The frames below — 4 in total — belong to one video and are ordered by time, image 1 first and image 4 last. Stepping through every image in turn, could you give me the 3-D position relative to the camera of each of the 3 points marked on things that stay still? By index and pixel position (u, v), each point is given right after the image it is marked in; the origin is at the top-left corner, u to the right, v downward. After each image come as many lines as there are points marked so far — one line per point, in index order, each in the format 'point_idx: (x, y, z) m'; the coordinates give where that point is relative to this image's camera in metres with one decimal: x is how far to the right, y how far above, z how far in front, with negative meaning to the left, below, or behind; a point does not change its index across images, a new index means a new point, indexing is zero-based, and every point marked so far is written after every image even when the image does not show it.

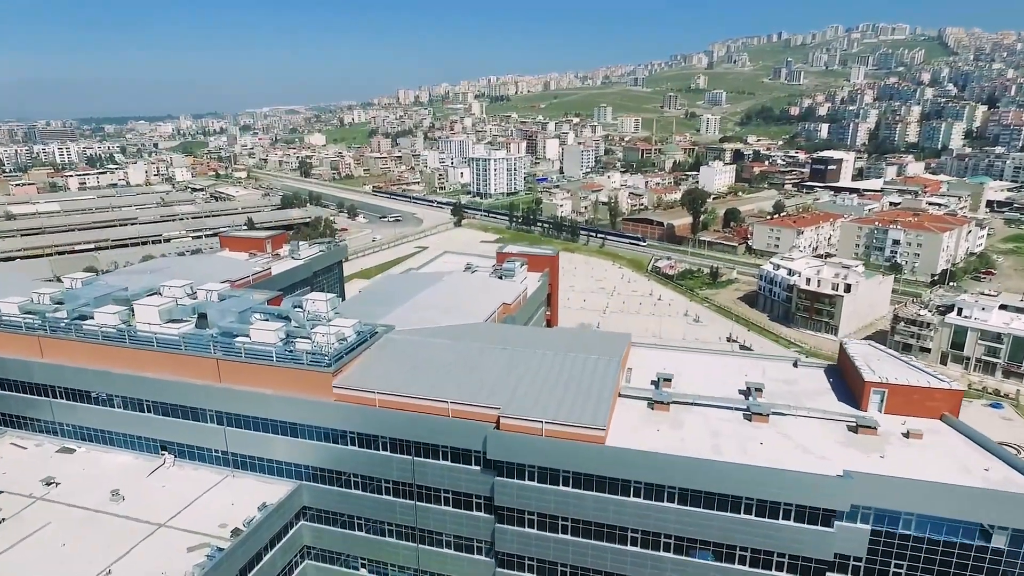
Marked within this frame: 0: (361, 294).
0: (-4.5, -0.3, +18.2) m
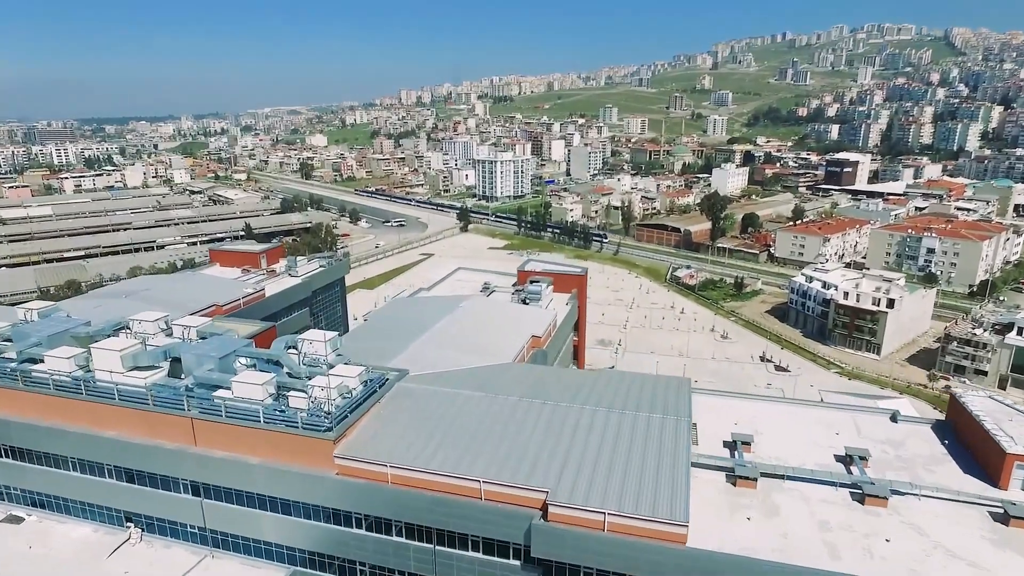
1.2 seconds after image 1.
0: (-3.8, -1.0, +15.7) m
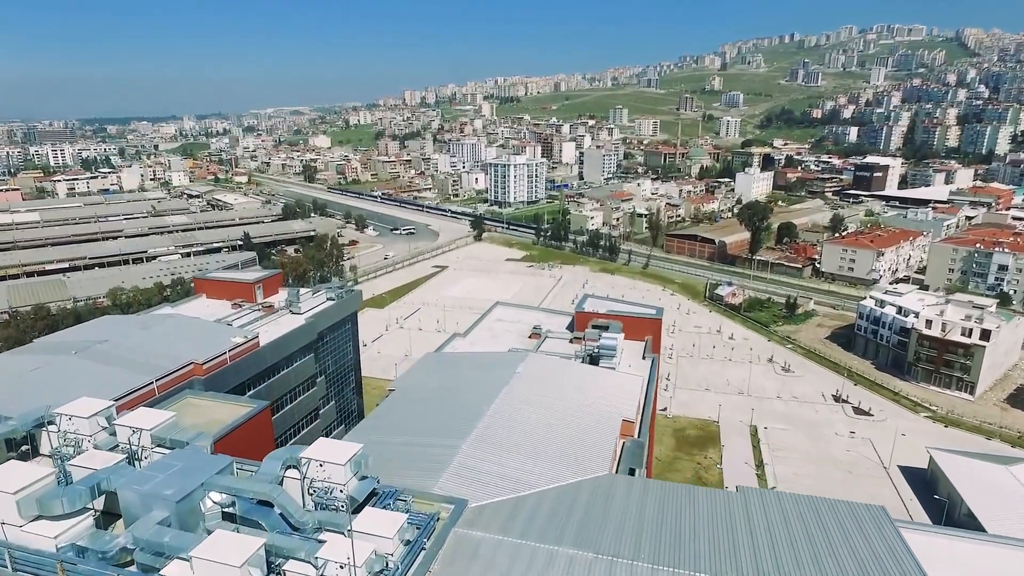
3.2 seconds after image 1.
0: (-2.3, -2.2, +11.6) m
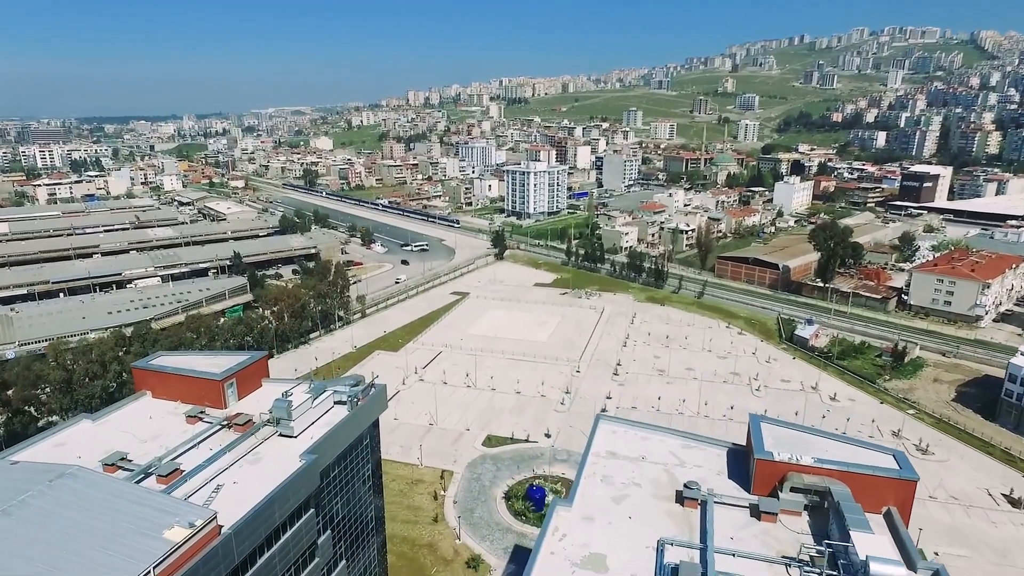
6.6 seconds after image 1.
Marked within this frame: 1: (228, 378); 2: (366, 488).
0: (-0.1, -4.2, +5.0) m
1: (-5.7, -1.8, +12.2) m
2: (-3.1, -4.3, +13.2) m
